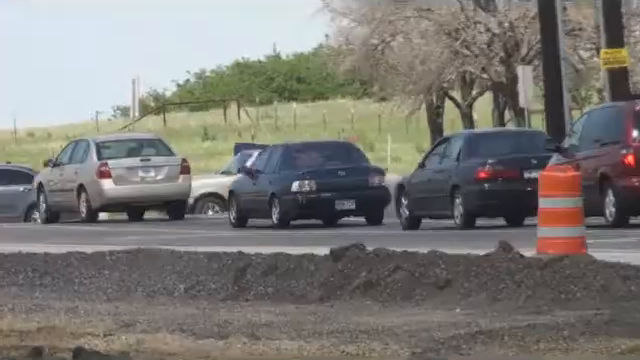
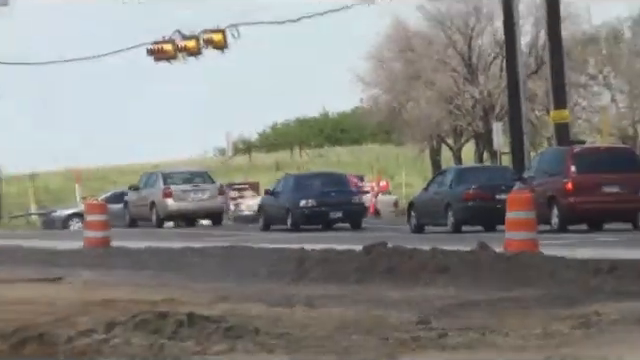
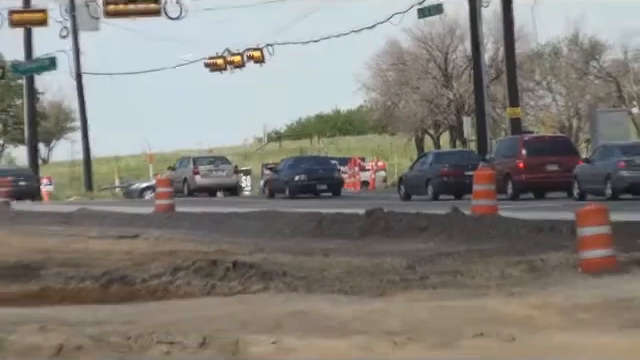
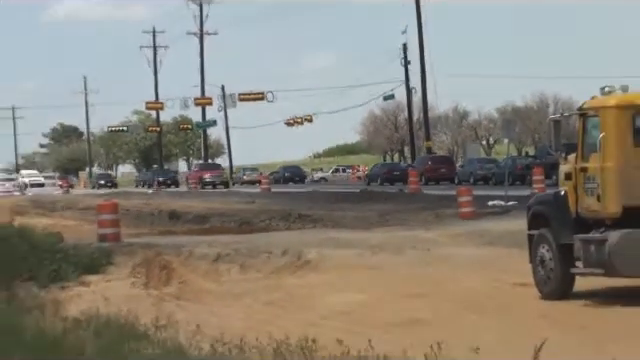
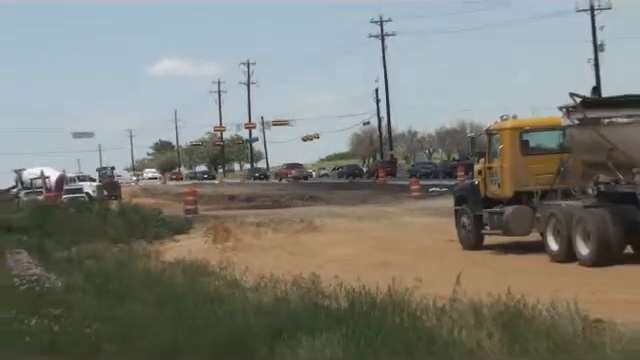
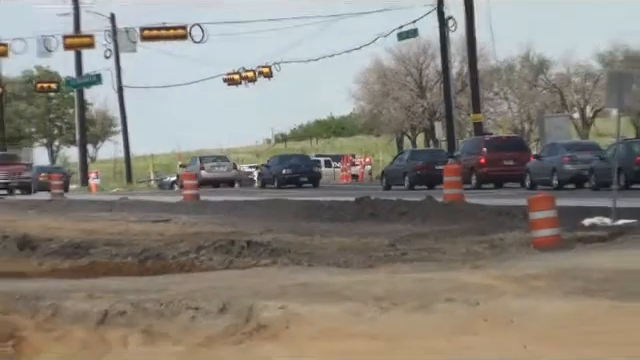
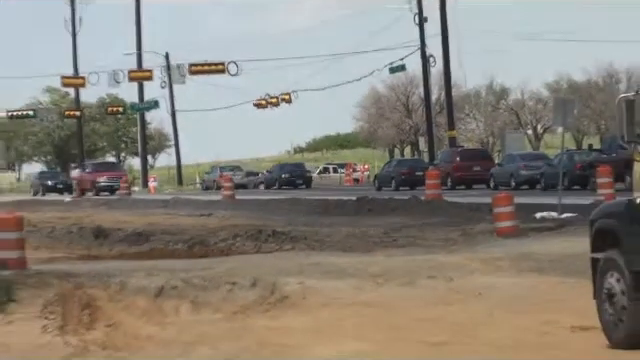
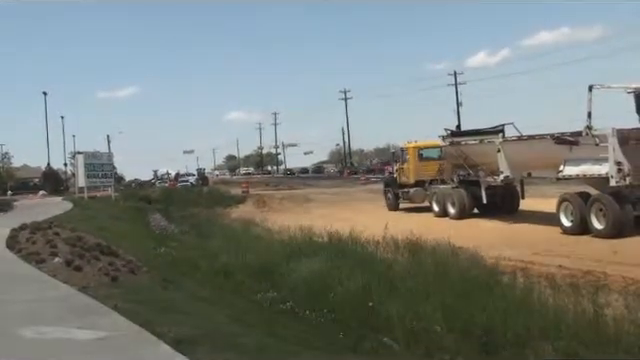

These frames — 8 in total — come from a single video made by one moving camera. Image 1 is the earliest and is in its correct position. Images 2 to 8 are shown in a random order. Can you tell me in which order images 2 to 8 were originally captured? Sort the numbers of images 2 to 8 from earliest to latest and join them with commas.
2, 3, 6, 7, 4, 5, 8
